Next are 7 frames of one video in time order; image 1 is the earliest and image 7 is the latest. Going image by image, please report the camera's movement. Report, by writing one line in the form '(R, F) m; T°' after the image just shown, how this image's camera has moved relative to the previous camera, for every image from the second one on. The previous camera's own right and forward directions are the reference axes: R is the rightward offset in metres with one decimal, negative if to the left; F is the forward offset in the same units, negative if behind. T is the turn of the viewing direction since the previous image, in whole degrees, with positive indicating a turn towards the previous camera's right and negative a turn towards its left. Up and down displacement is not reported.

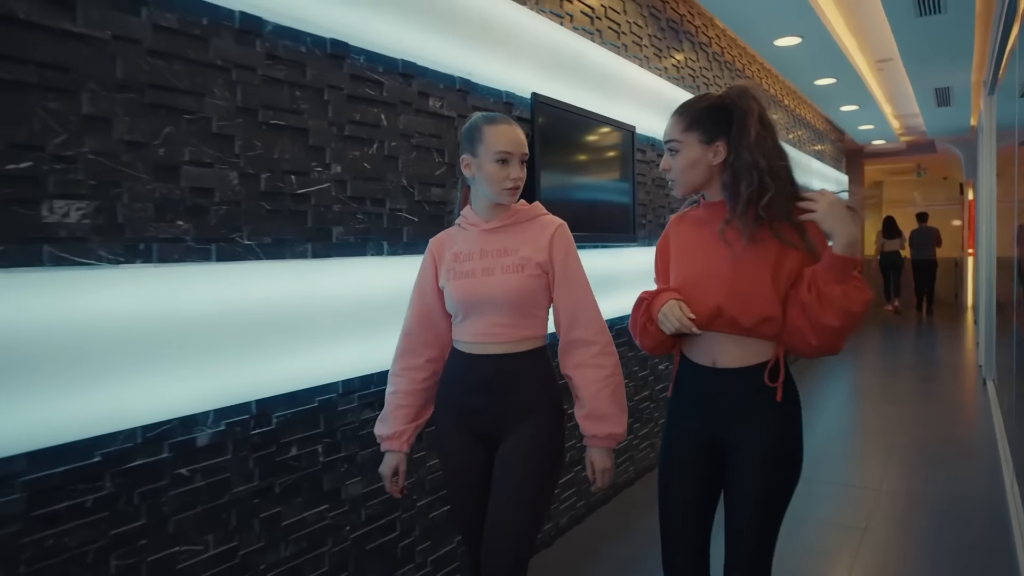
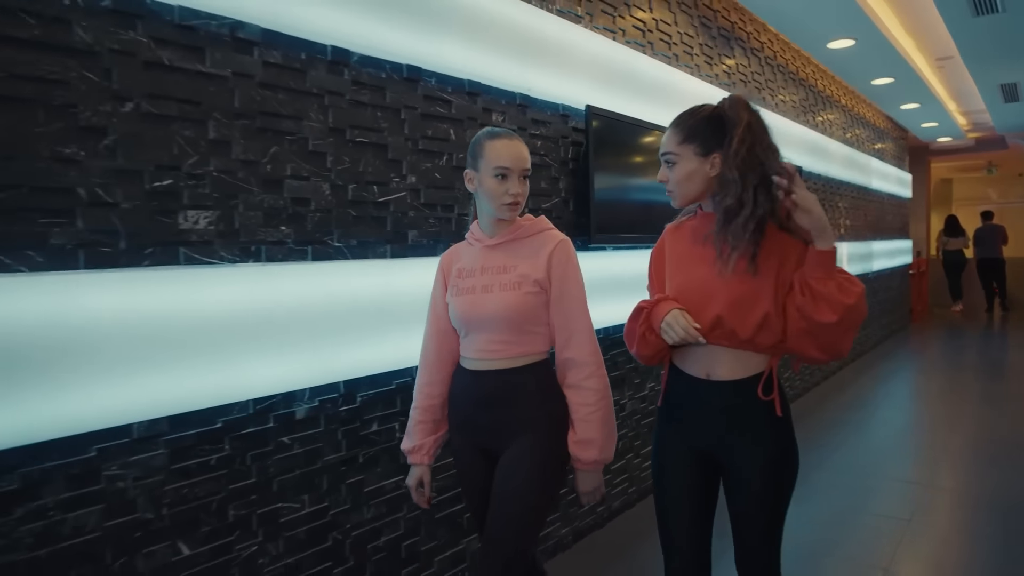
(0.0, -0.2) m; -5°
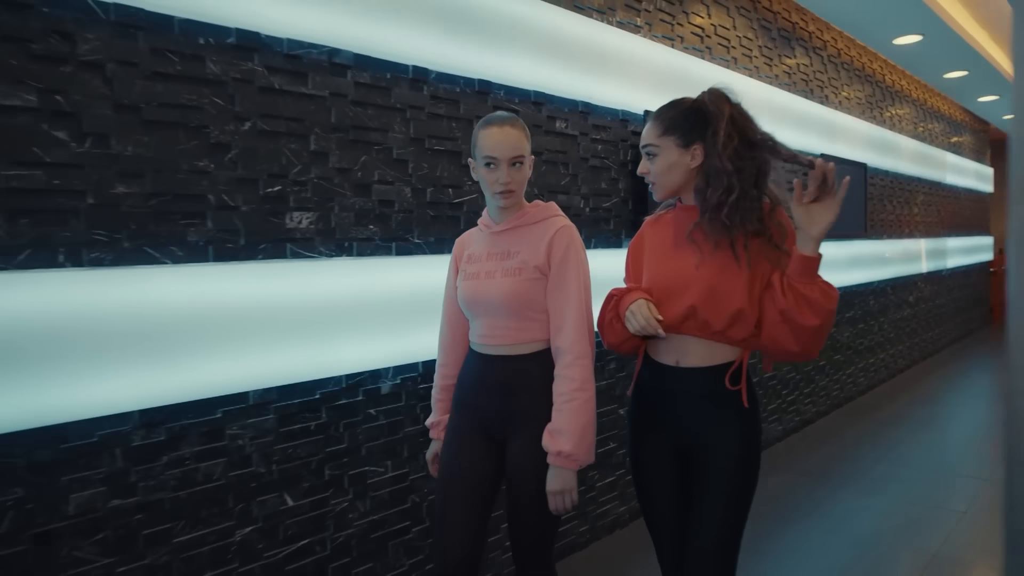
(0.0, -0.2) m; -5°
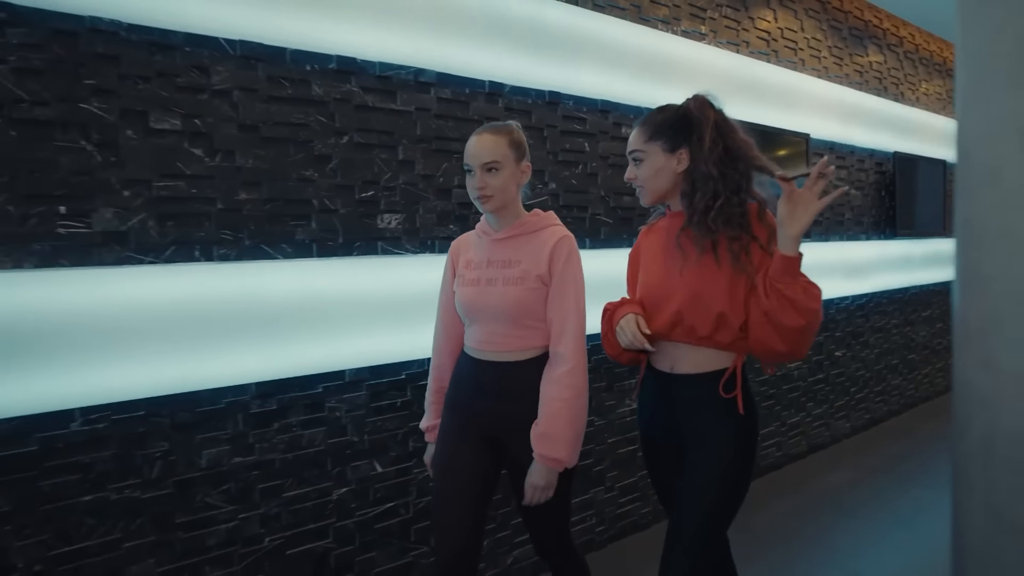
(0.0, -0.2) m; -6°
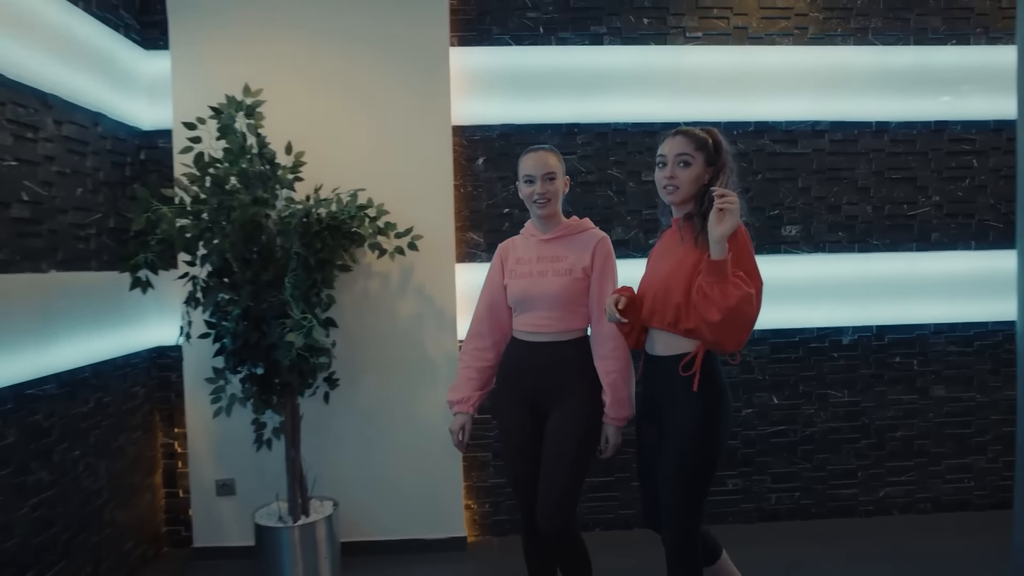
(+0.4, -1.0) m; -34°
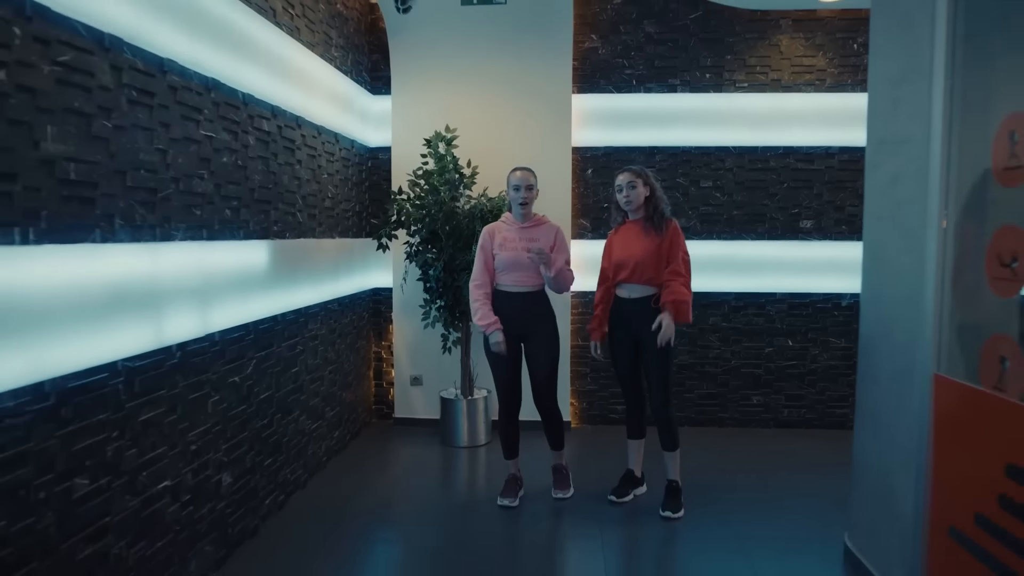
(0.0, -1.3) m; -7°
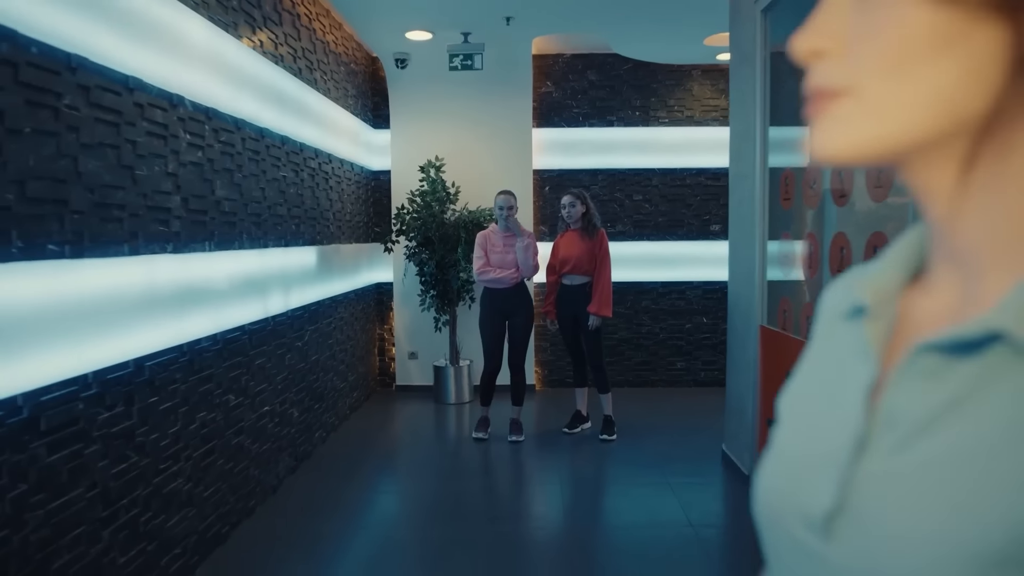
(-0.1, -1.0) m; +3°
